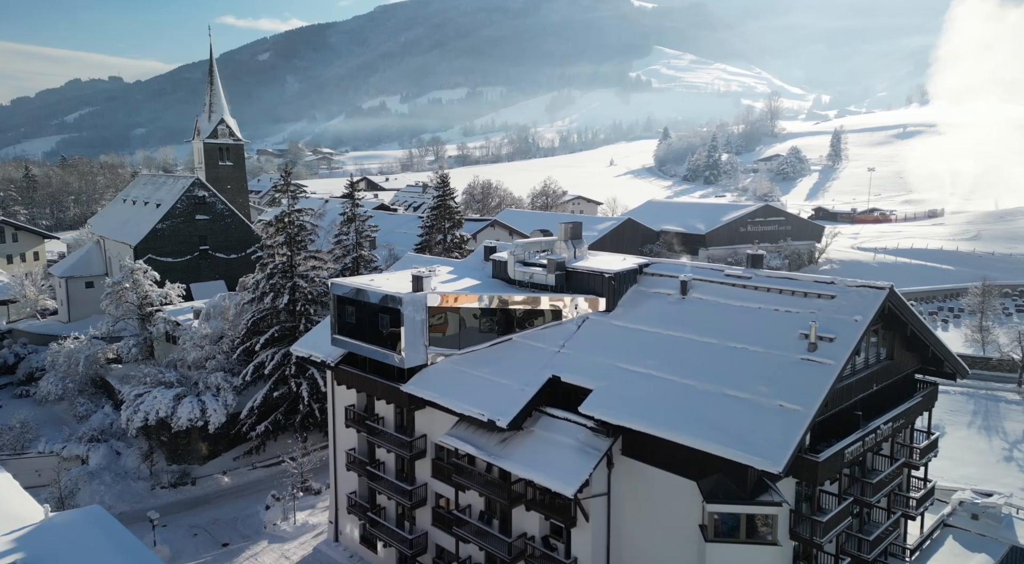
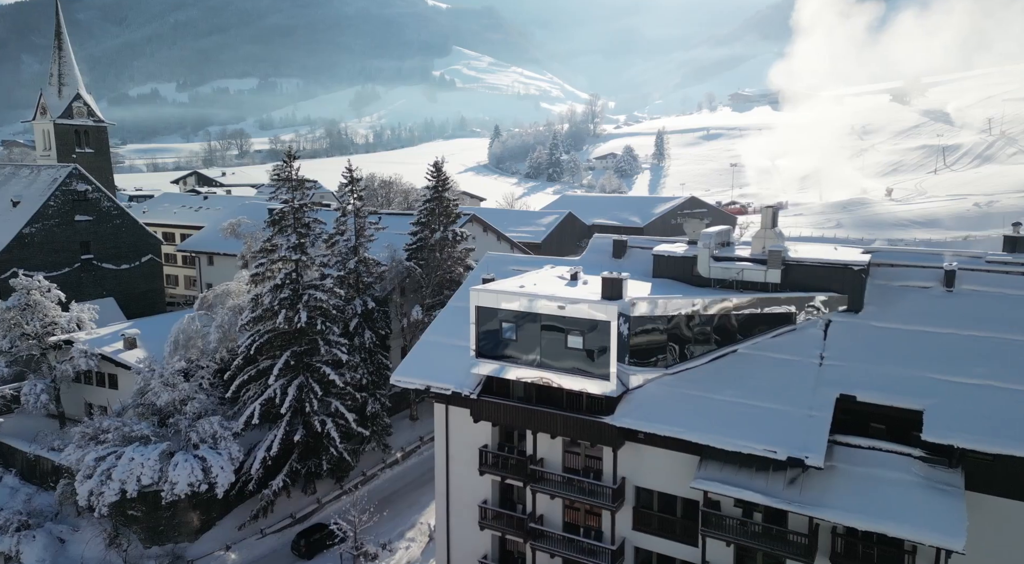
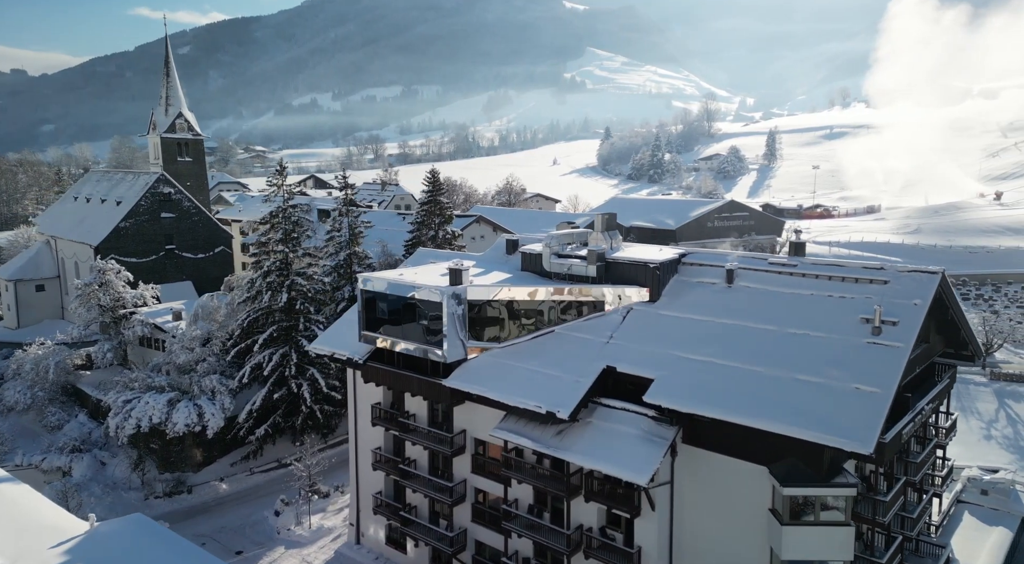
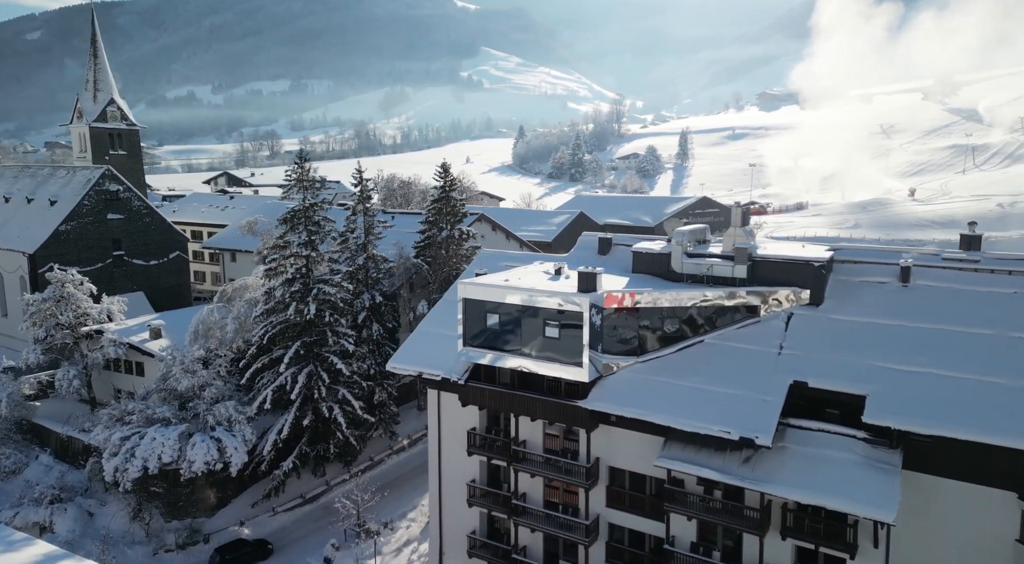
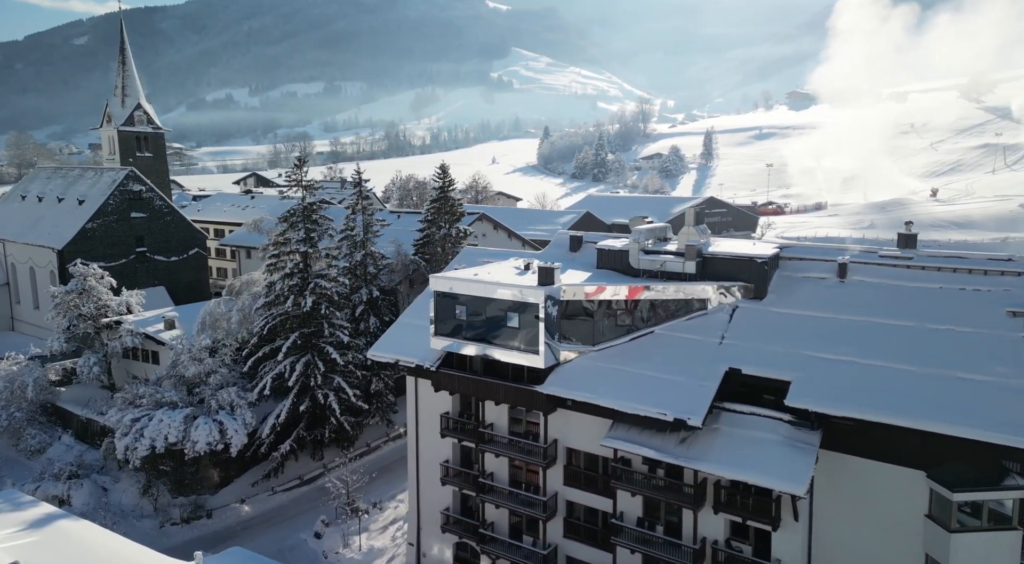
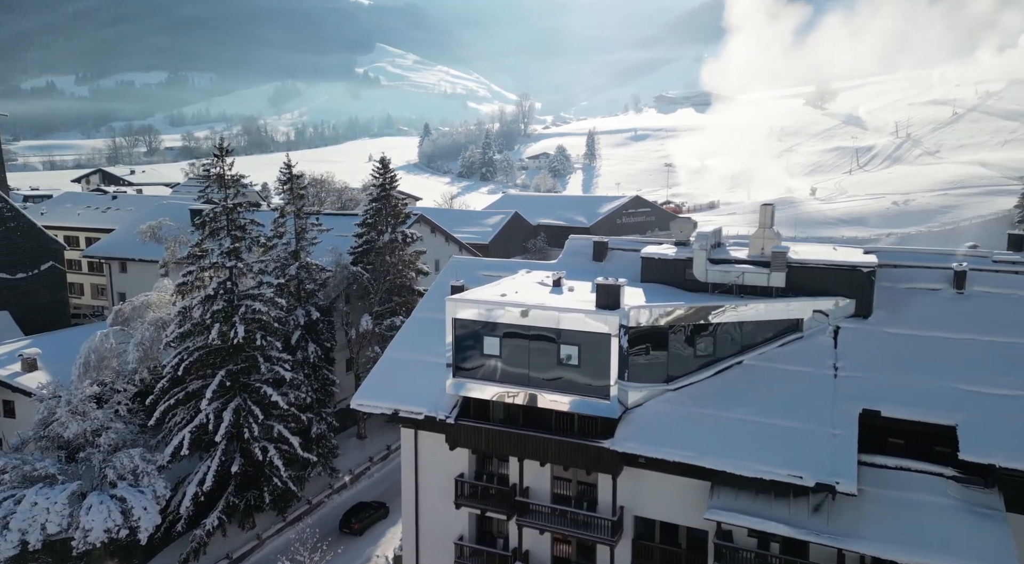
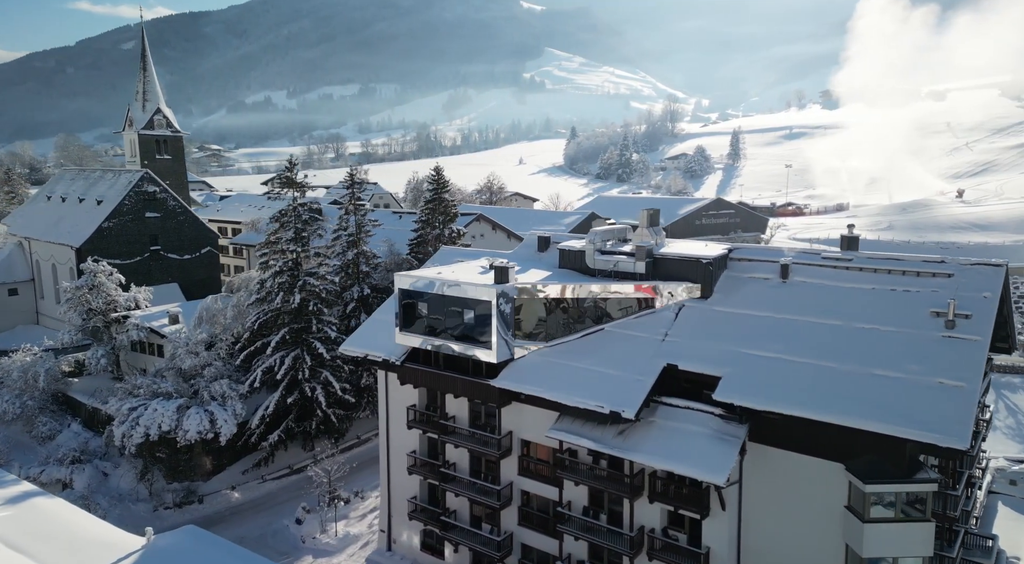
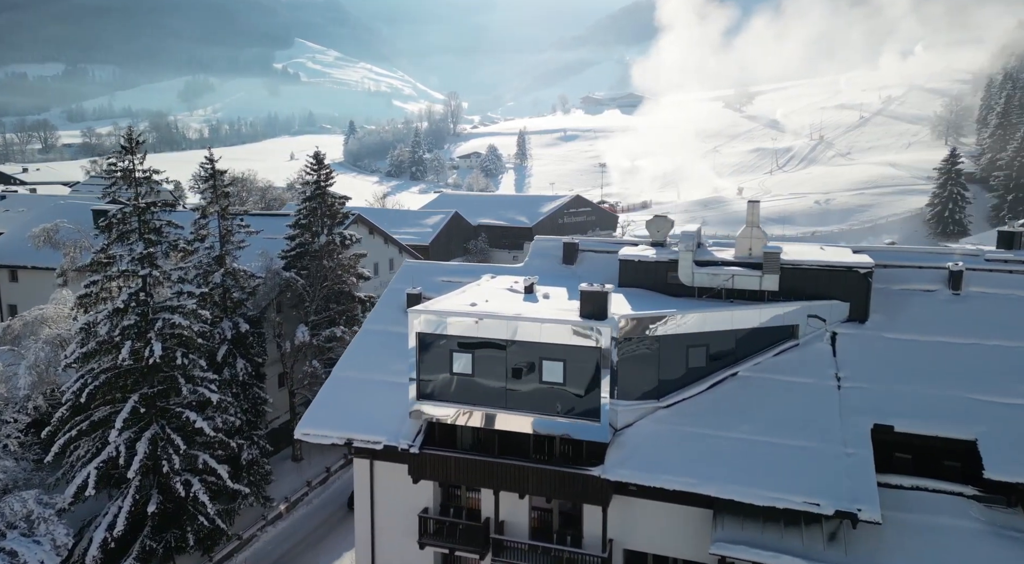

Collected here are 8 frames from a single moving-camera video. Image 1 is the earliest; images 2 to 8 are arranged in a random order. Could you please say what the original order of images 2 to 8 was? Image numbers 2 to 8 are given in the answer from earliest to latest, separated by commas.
3, 7, 5, 4, 2, 6, 8
